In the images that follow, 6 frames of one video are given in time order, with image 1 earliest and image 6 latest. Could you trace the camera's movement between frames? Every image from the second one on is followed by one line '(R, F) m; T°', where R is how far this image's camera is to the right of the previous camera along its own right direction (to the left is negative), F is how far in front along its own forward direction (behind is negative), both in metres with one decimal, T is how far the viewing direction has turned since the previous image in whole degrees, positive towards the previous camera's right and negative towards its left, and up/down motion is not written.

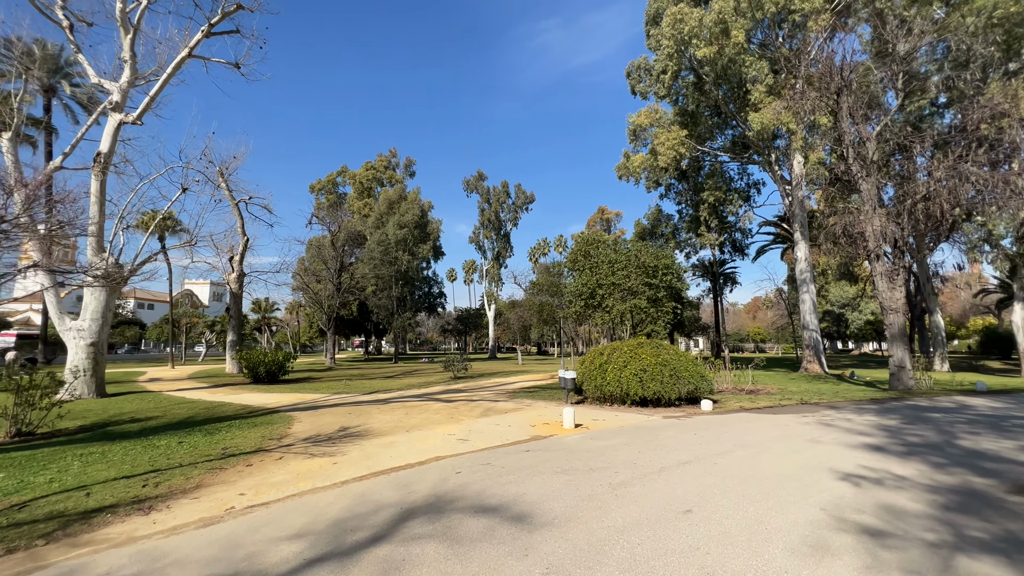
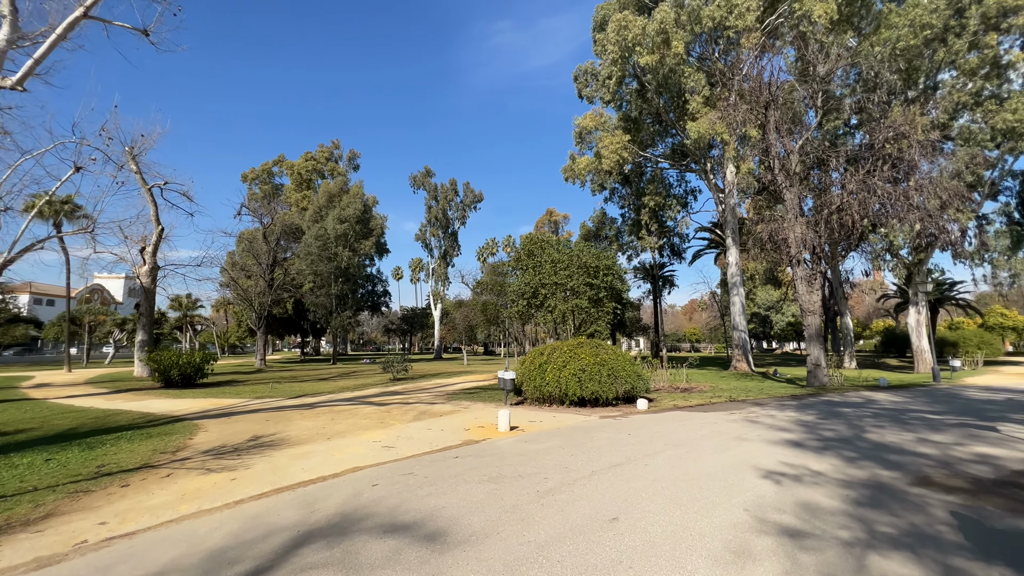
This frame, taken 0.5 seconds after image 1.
(+0.3, +0.3) m; +7°
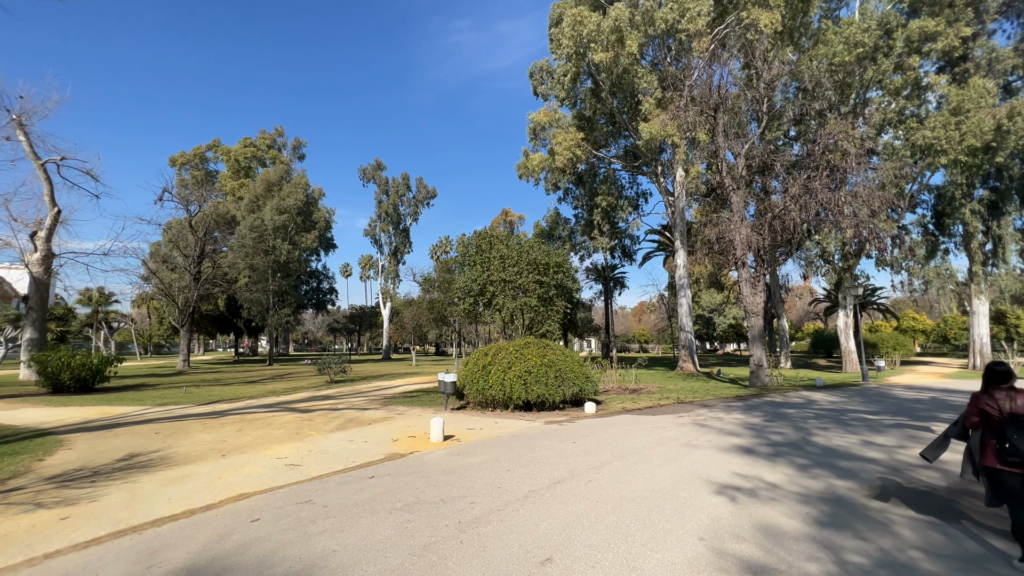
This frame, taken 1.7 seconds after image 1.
(+0.3, +0.8) m; +6°
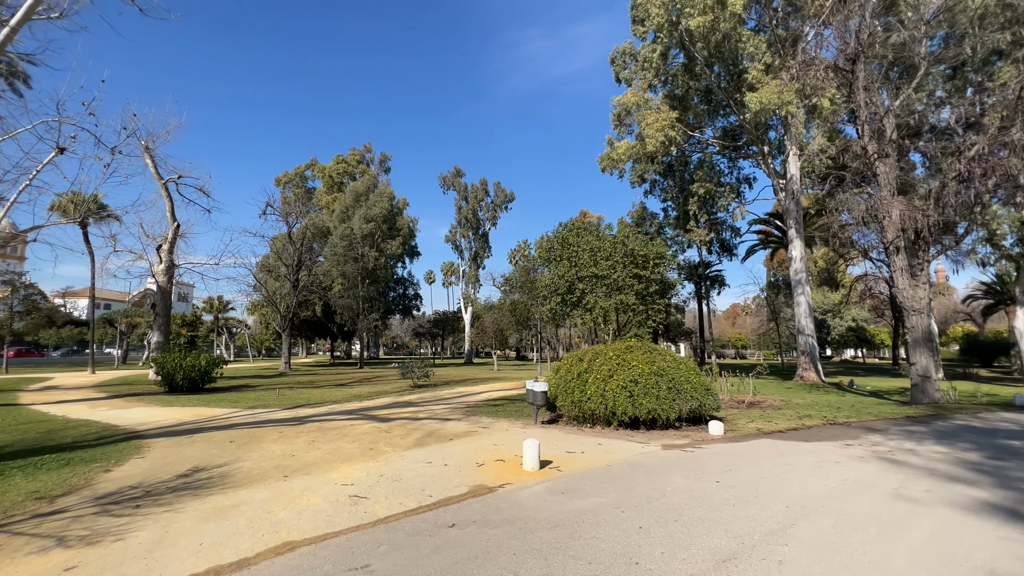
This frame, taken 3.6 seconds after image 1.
(-0.4, +1.5) m; -10°
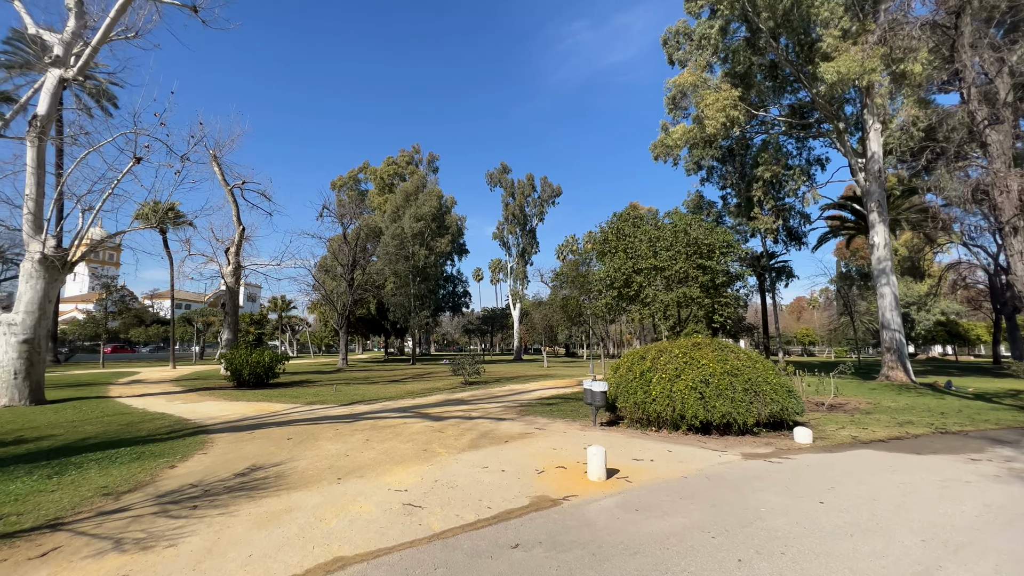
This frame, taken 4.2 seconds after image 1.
(-0.2, +0.5) m; -6°
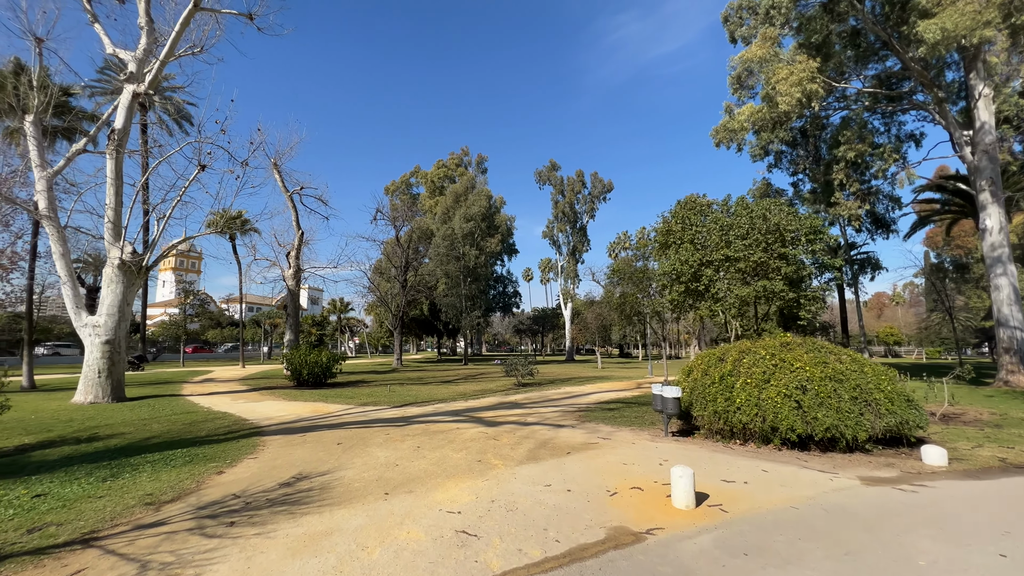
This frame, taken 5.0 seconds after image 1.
(-0.2, +0.7) m; -7°
